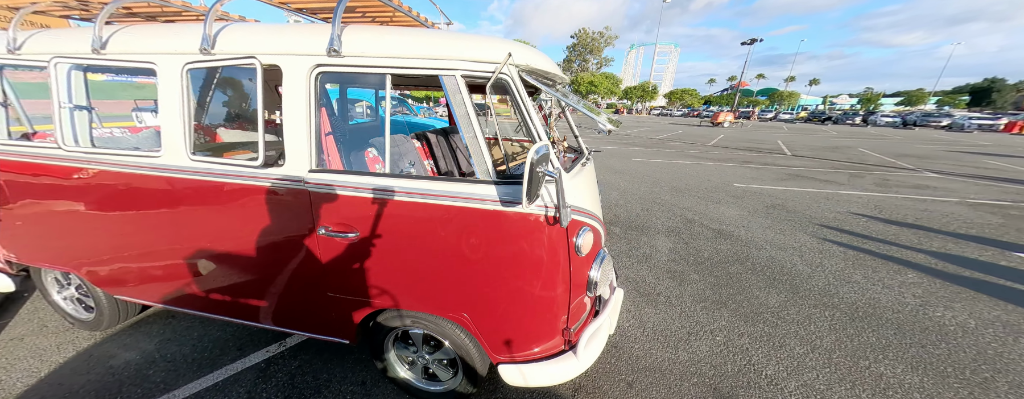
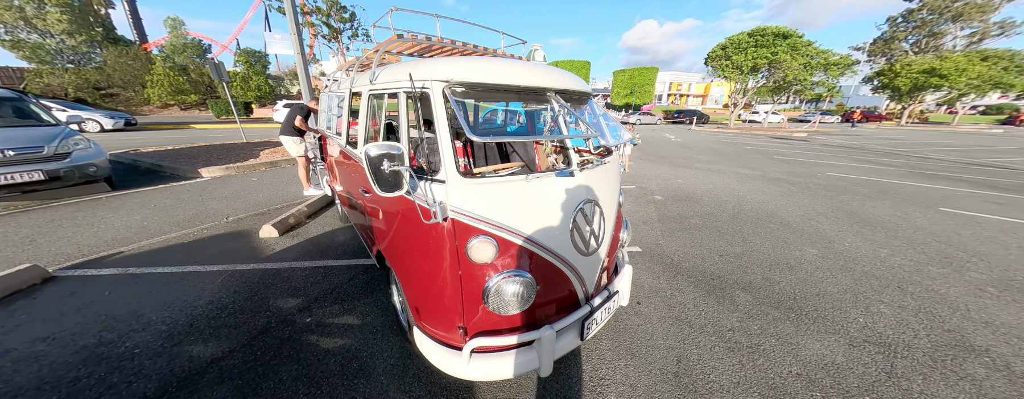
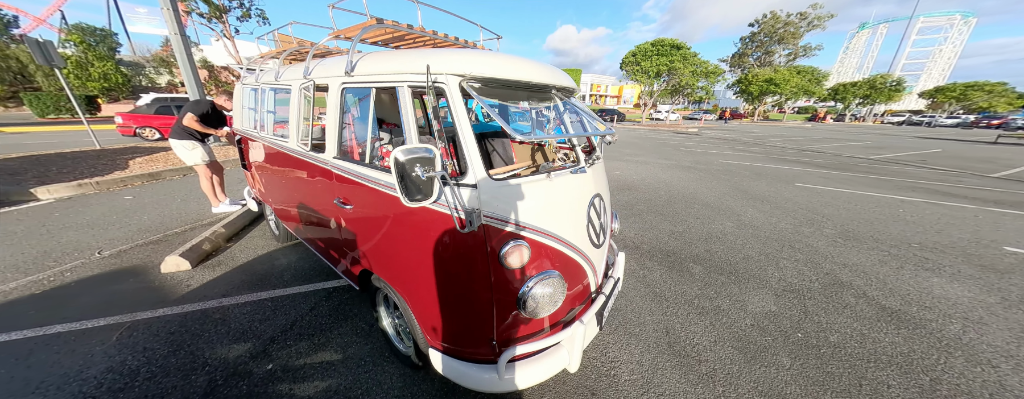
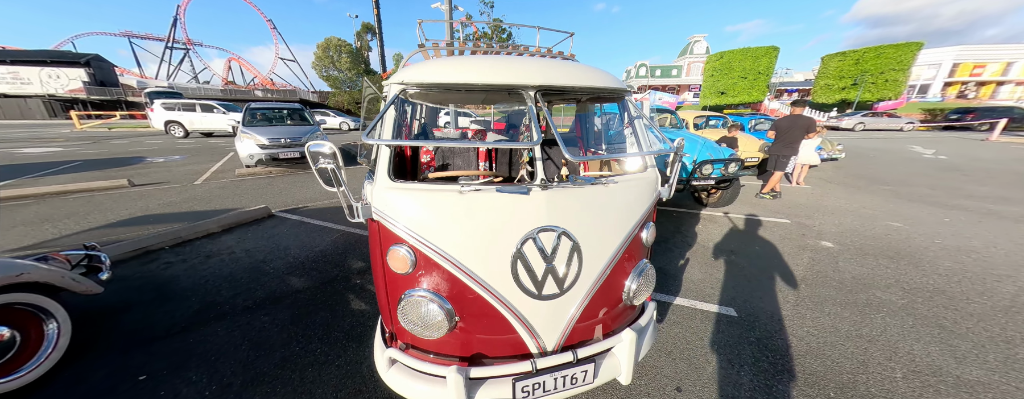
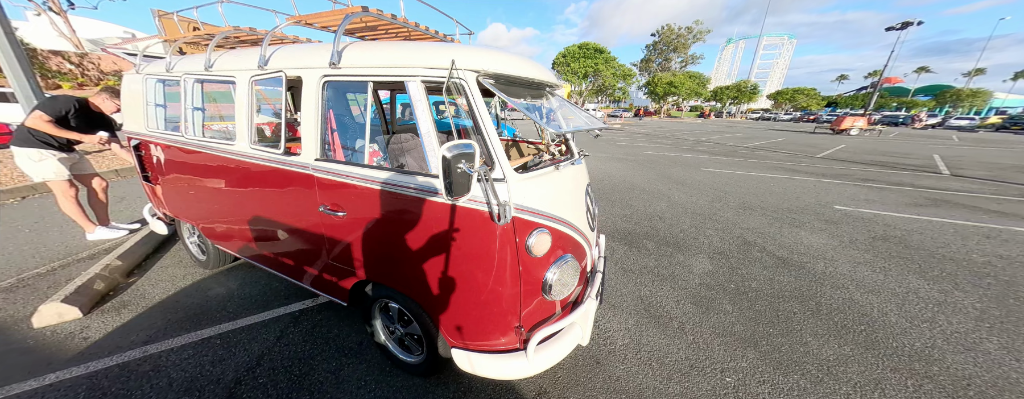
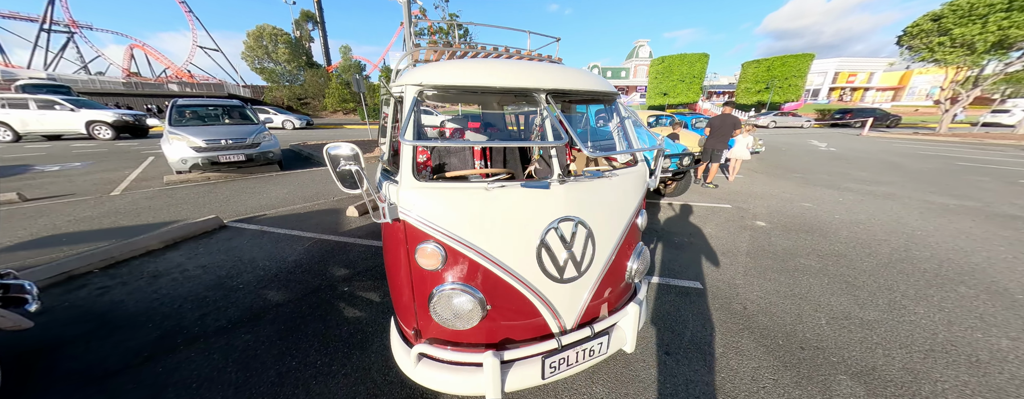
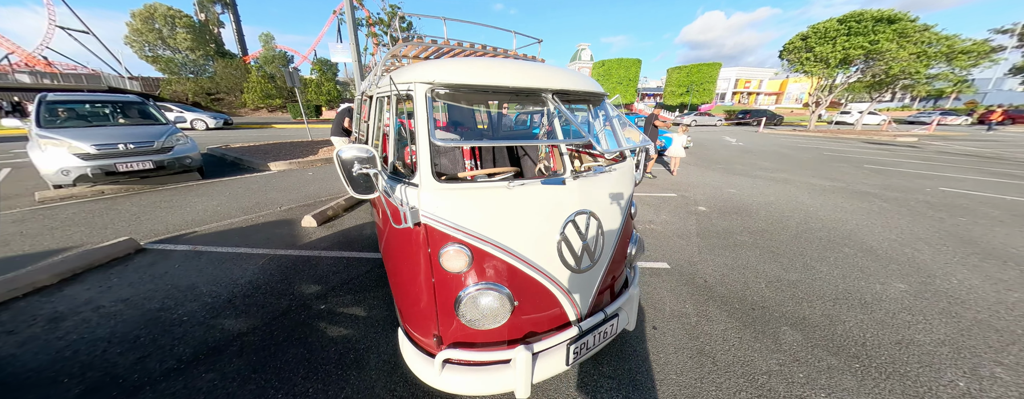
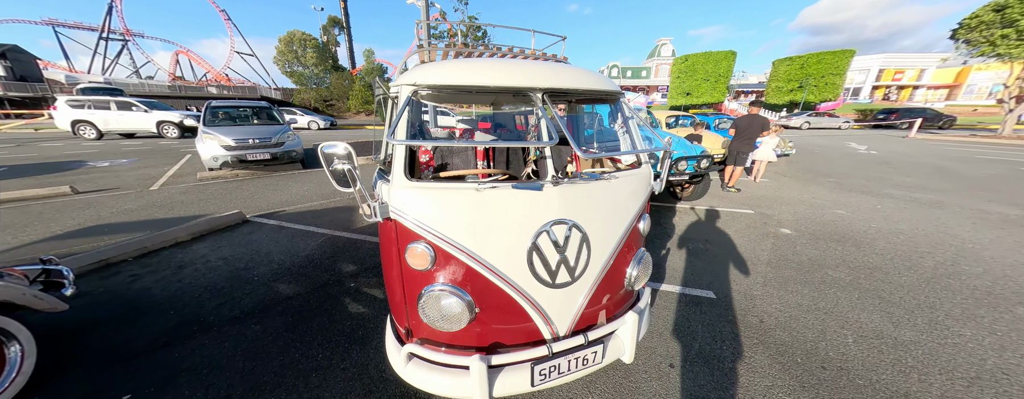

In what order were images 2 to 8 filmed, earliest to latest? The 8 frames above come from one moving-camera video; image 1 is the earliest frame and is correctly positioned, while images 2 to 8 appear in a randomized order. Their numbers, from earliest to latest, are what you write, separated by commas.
5, 3, 2, 7, 6, 8, 4
